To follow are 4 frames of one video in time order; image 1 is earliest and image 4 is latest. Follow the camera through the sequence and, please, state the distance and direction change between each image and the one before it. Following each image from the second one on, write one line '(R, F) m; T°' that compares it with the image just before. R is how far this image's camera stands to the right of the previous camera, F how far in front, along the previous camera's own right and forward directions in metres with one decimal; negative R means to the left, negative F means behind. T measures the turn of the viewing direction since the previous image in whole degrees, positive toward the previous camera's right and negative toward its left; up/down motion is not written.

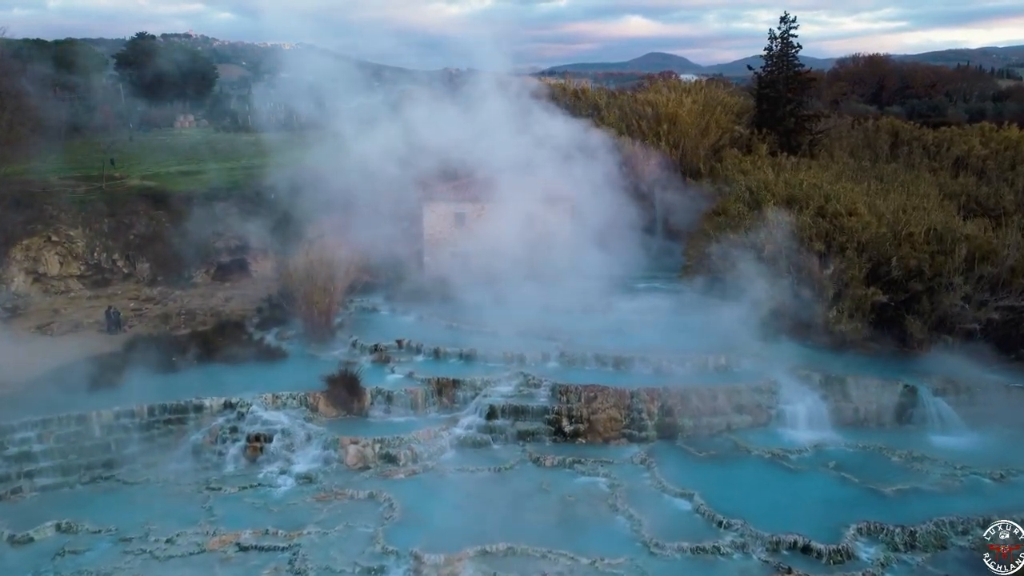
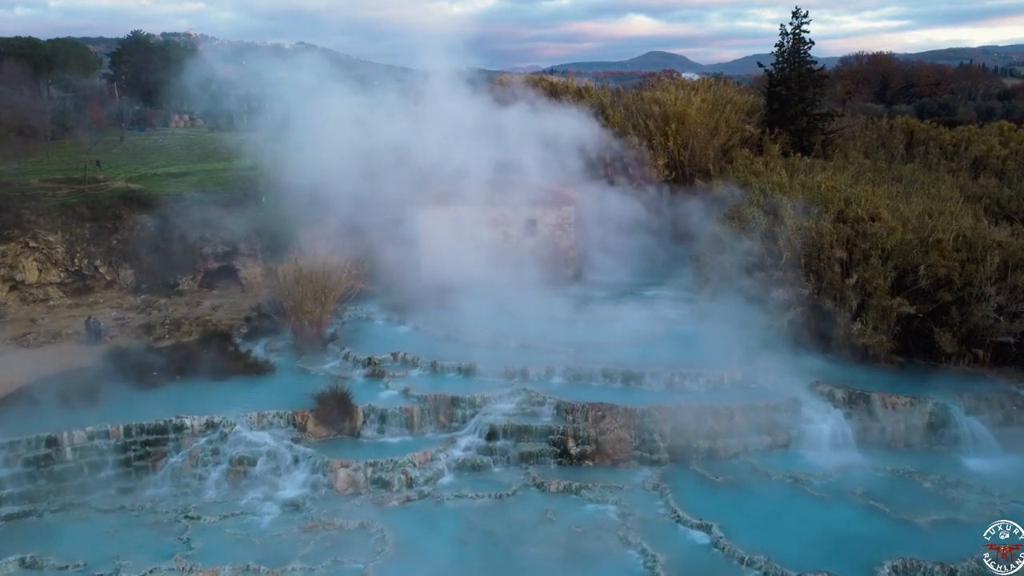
(0.0, +0.7) m; 0°
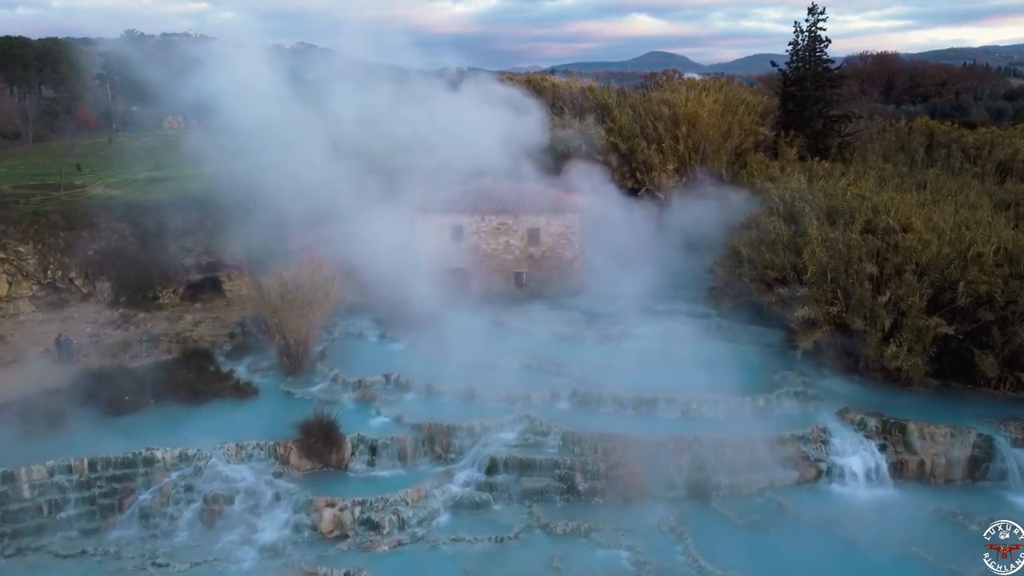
(0.0, +0.9) m; 0°
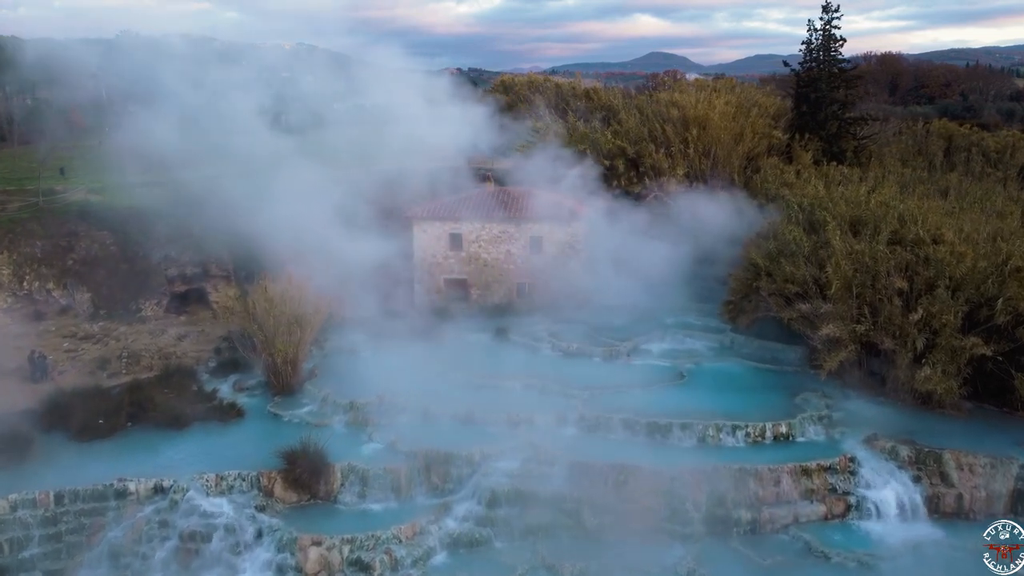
(0.0, +0.7) m; 0°
